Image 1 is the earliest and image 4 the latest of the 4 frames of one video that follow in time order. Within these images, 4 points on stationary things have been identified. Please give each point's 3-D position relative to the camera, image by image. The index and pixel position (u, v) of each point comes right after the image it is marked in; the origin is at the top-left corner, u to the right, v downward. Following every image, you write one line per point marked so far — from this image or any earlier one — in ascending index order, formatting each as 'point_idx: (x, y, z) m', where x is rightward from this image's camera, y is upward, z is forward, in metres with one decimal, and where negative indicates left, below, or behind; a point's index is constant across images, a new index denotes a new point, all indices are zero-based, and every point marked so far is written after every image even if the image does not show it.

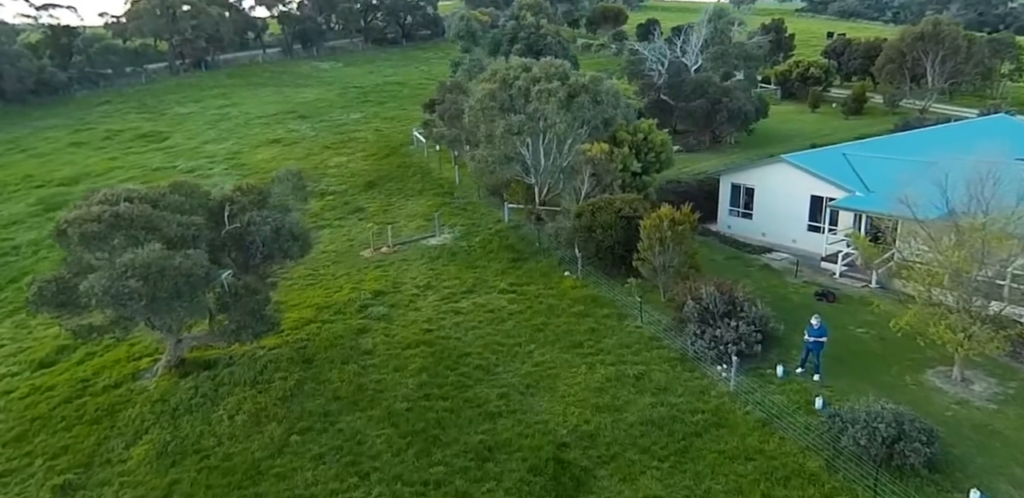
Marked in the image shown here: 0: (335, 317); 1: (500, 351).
0: (-4.9, -1.9, +18.5) m
1: (-0.3, -2.5, +16.3) m
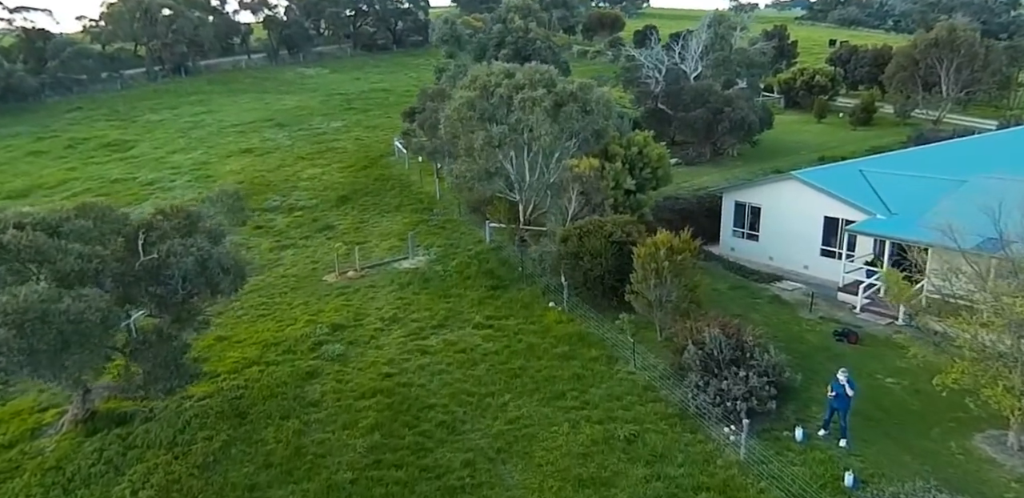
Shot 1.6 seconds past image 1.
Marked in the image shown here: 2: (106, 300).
0: (-5.5, -2.6, +16.0) m
1: (-0.9, -3.2, +13.9) m
2: (-6.9, -0.9, +11.4) m
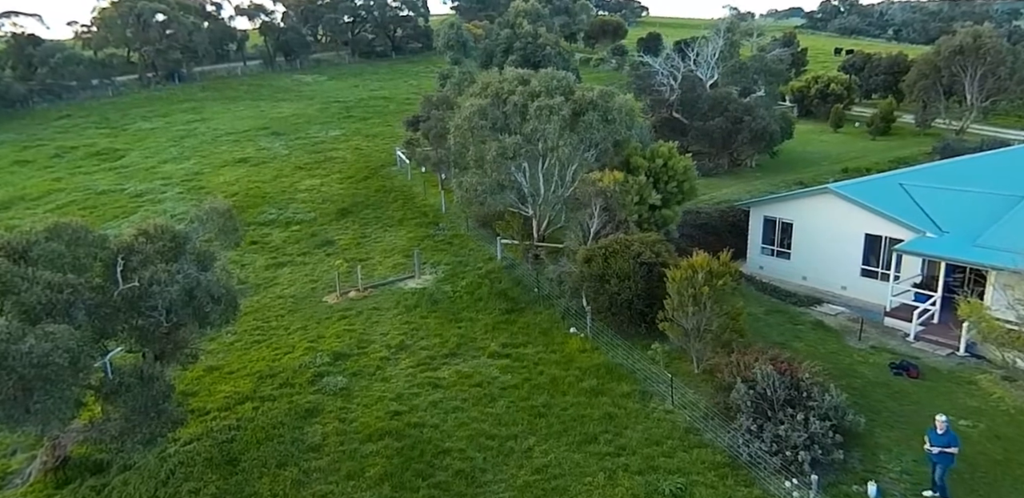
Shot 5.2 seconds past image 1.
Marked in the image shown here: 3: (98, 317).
0: (-5.1, -3.1, +14.5) m
1: (-0.4, -3.7, +12.3) m
2: (-6.4, -1.3, +9.8) m
3: (-6.6, -1.1, +10.6) m
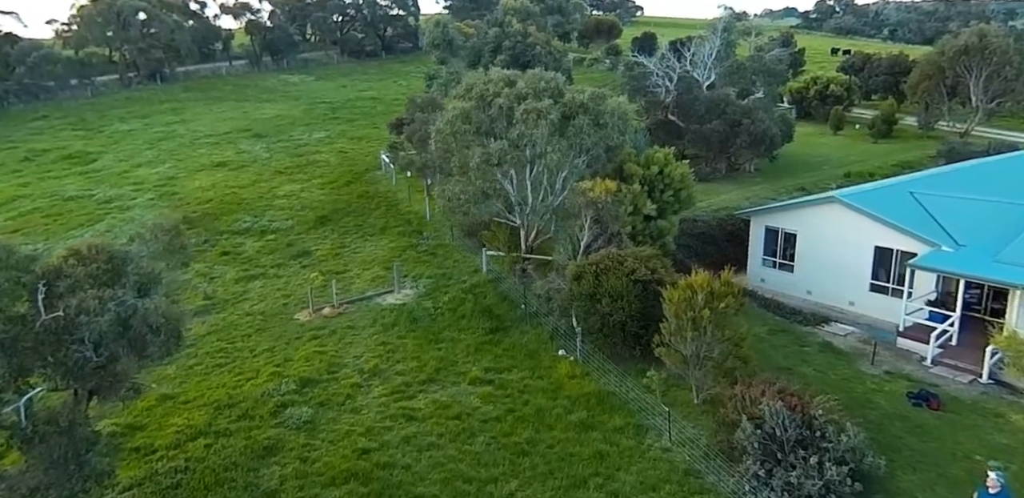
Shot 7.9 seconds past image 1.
0: (-5.4, -3.5, +13.1) m
1: (-0.8, -4.1, +11.0) m
2: (-6.8, -1.7, +8.5) m
3: (-6.9, -1.5, +9.3) m
